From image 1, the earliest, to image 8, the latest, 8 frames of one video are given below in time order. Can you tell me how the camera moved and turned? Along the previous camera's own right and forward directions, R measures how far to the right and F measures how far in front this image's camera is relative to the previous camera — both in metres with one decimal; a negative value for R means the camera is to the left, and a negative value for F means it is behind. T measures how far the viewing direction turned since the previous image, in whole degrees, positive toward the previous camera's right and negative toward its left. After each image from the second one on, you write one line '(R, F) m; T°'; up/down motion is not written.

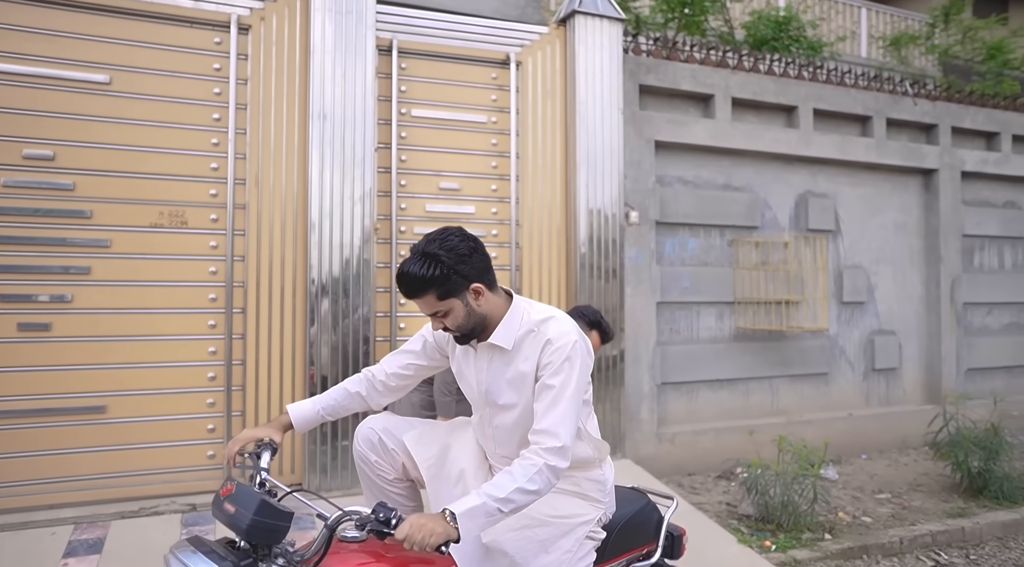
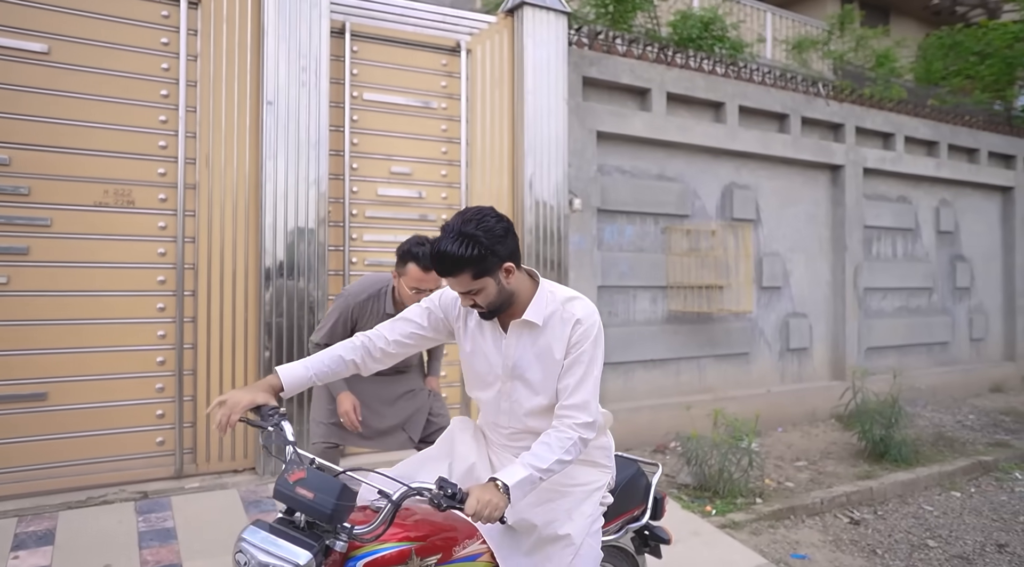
(-0.3, -0.1) m; +7°
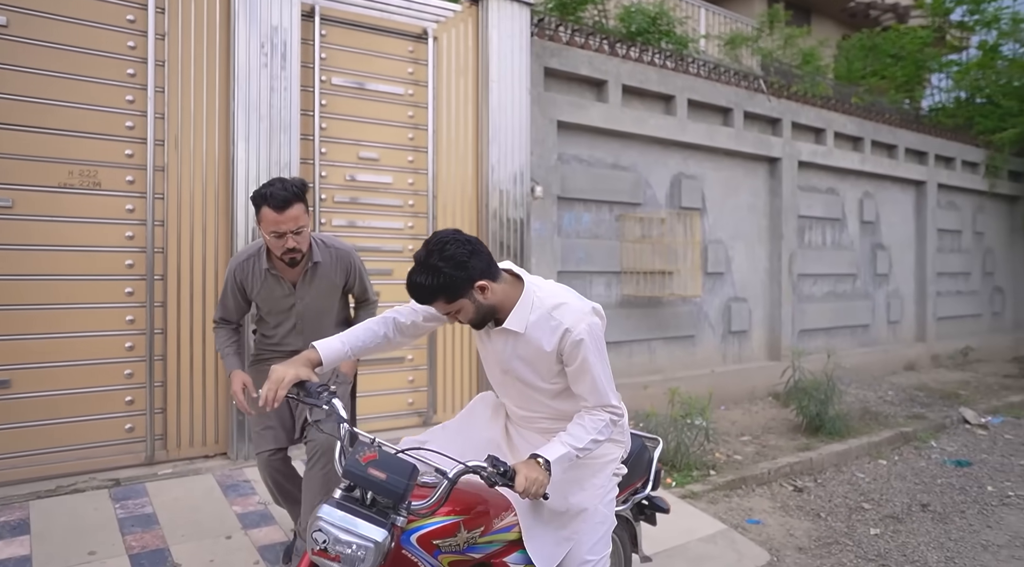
(-0.2, -0.1) m; +6°
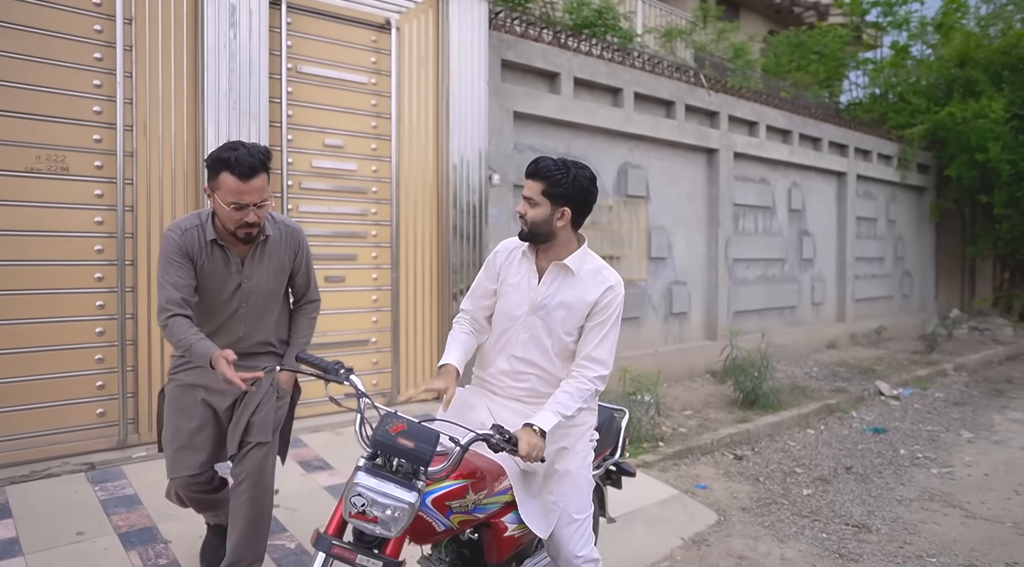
(-0.2, -0.2) m; +6°
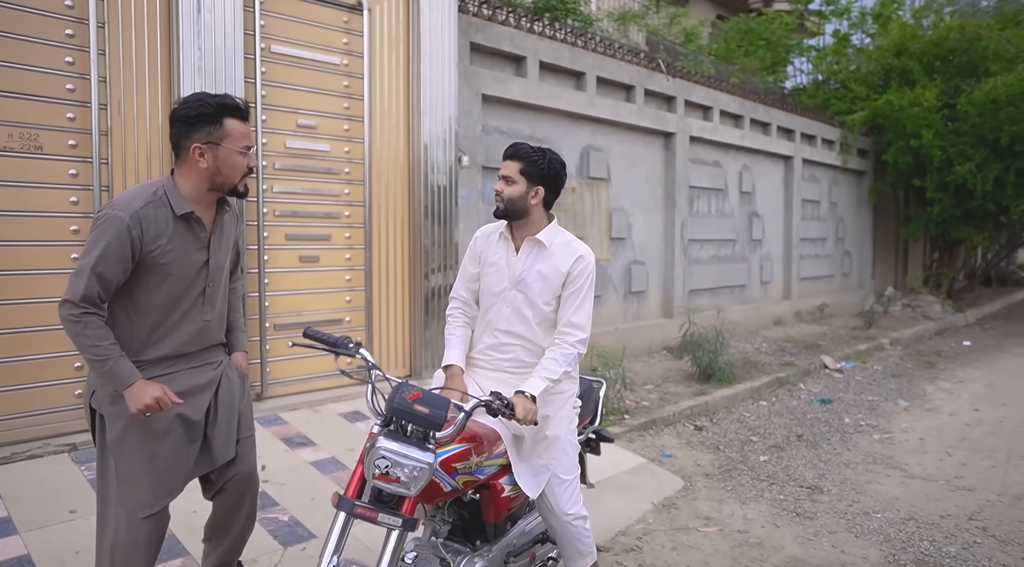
(-0.2, -0.1) m; +4°
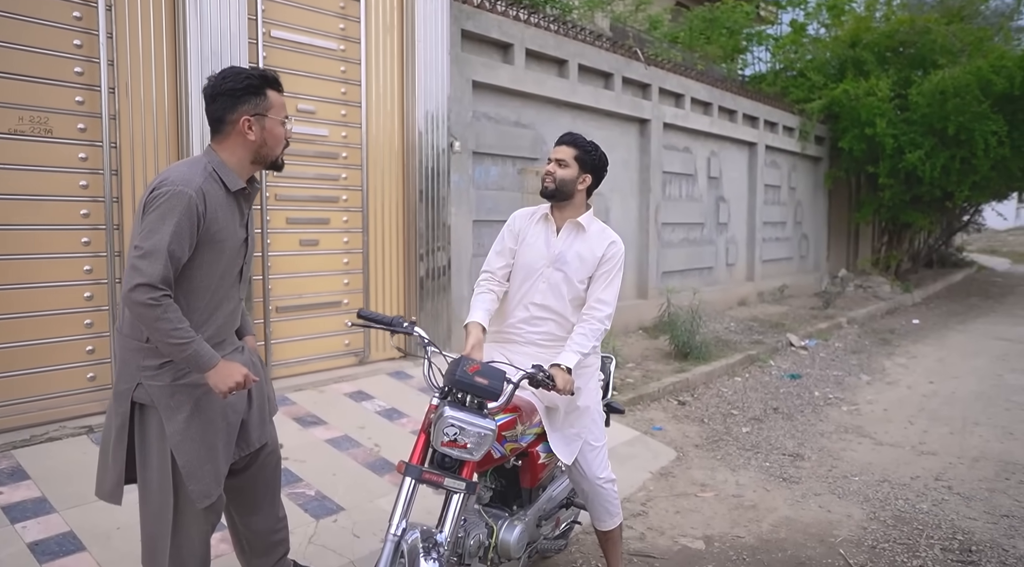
(-0.3, -0.1) m; +4°
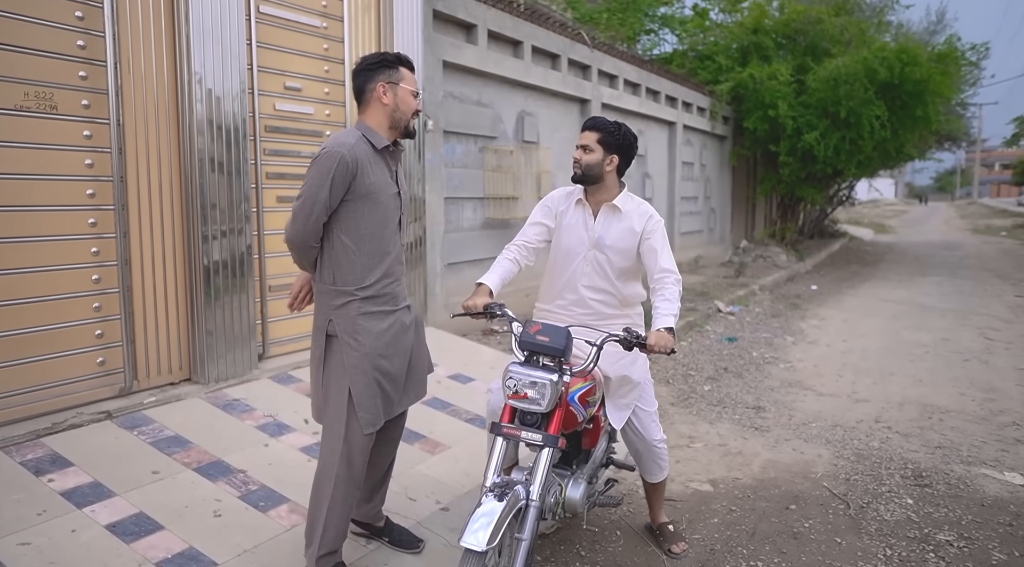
(-0.7, -0.2) m; +9°
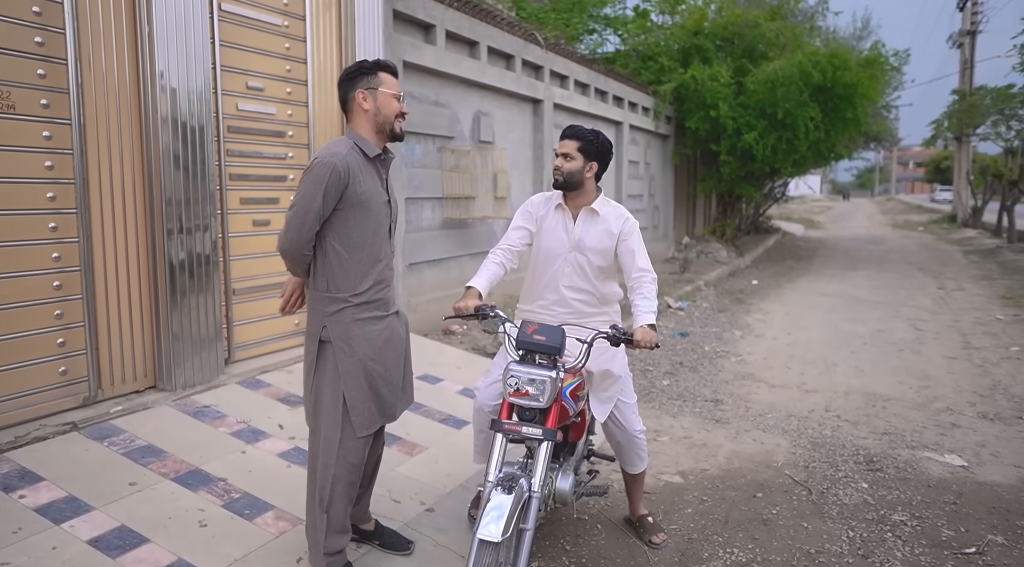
(-0.2, -0.1) m; +5°
